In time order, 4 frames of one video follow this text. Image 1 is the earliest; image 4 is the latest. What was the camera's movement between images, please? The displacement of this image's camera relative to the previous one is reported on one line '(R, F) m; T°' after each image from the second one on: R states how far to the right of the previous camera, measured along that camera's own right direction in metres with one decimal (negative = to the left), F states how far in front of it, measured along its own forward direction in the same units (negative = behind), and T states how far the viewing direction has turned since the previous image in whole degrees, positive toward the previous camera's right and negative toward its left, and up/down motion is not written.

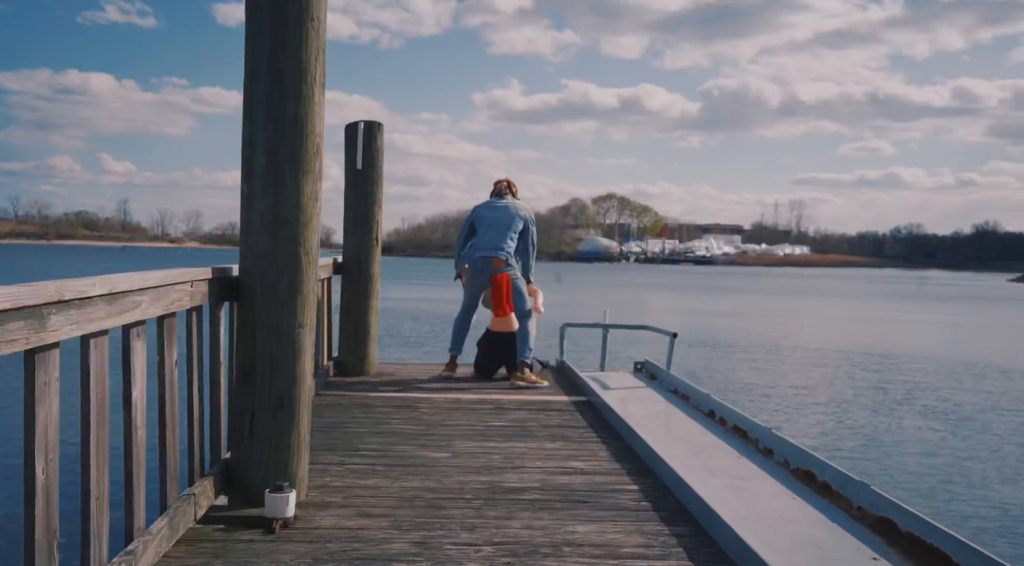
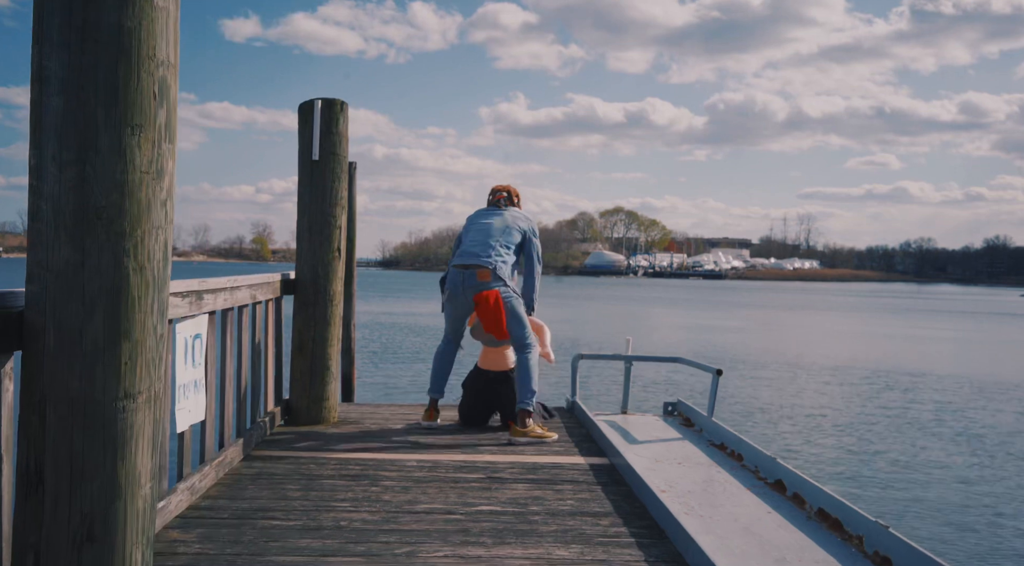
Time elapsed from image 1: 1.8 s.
(0.0, +1.6) m; 0°
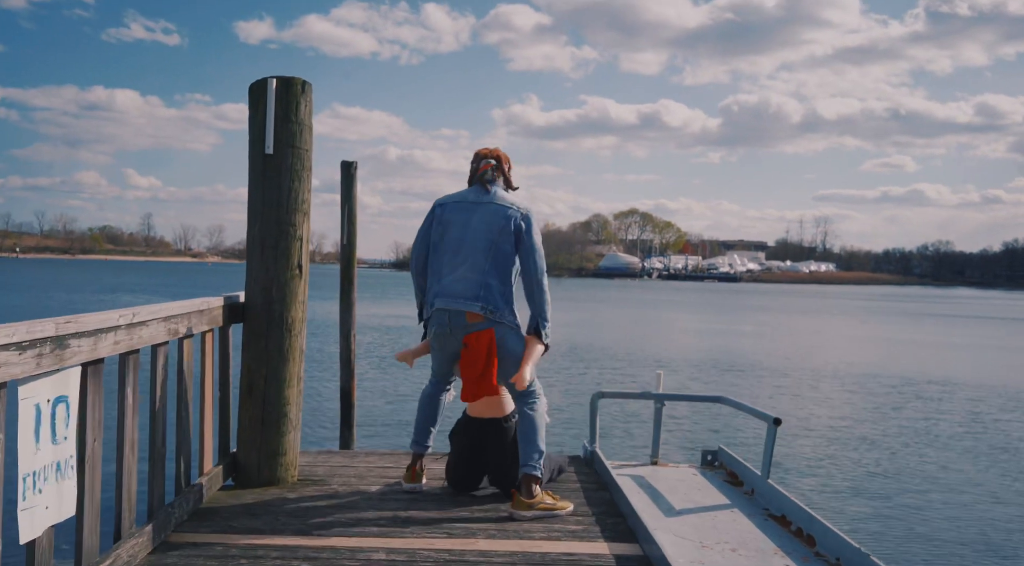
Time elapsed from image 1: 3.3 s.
(0.0, +1.2) m; -1°
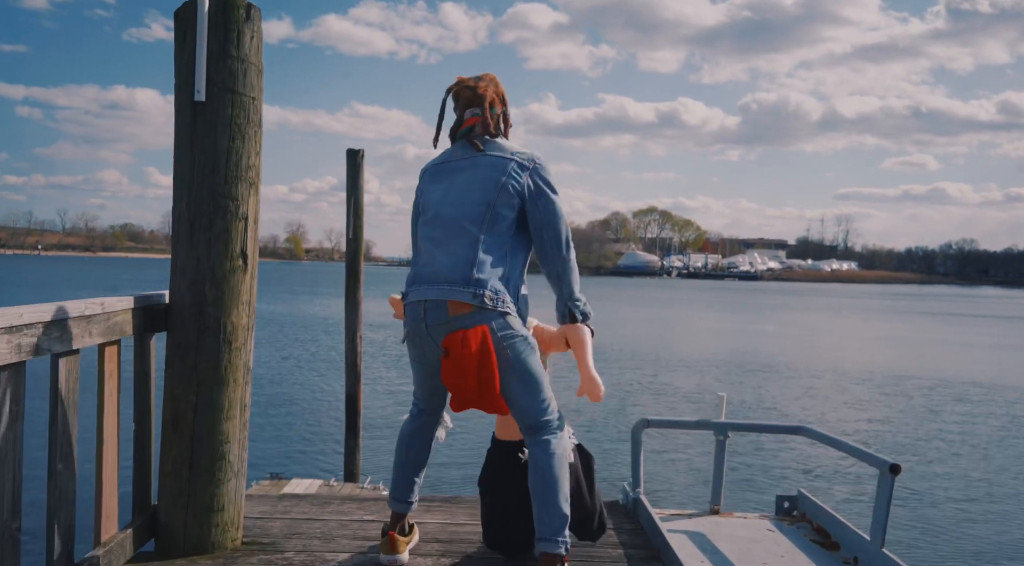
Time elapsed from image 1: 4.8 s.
(0.0, +1.2) m; -1°
